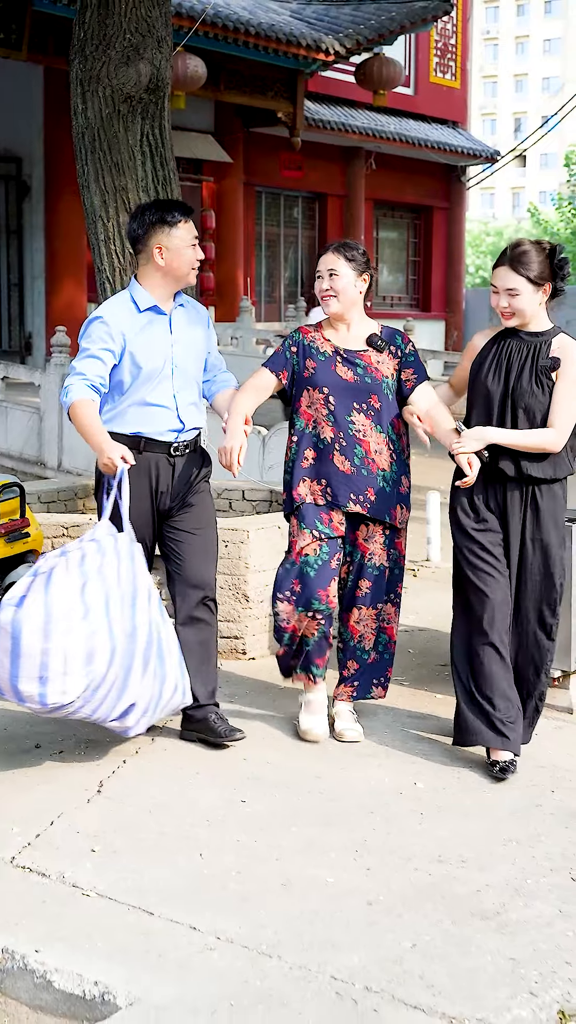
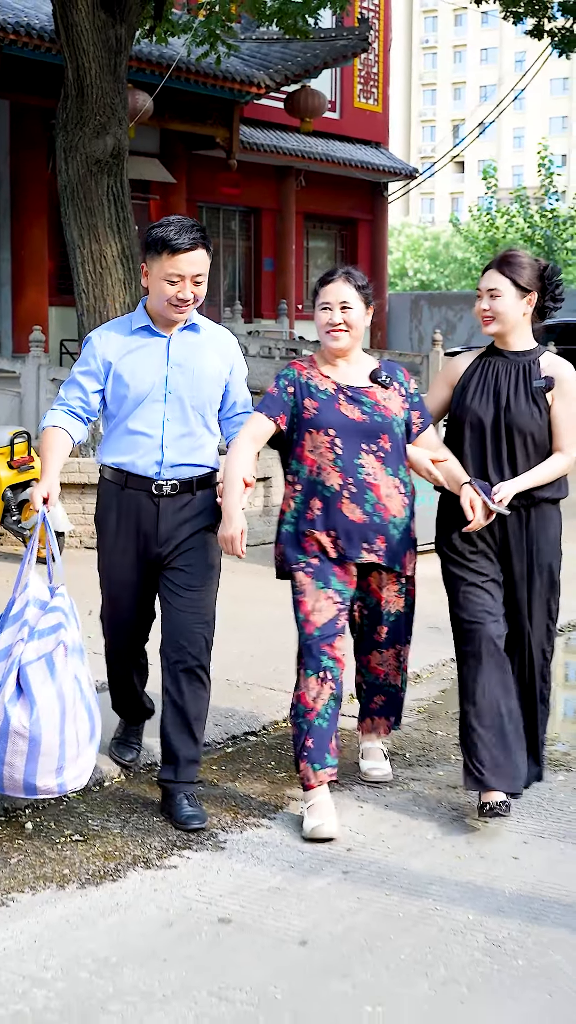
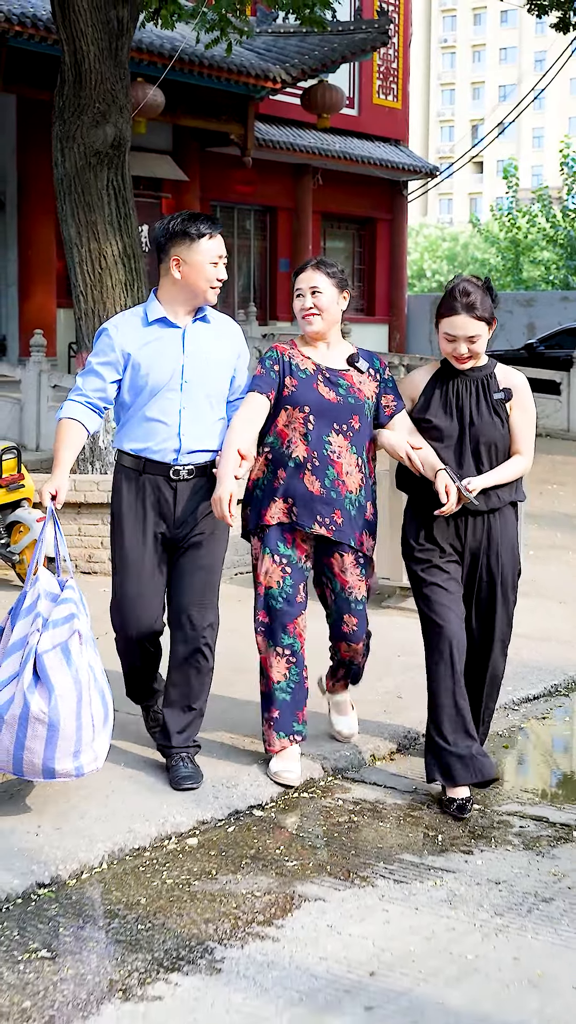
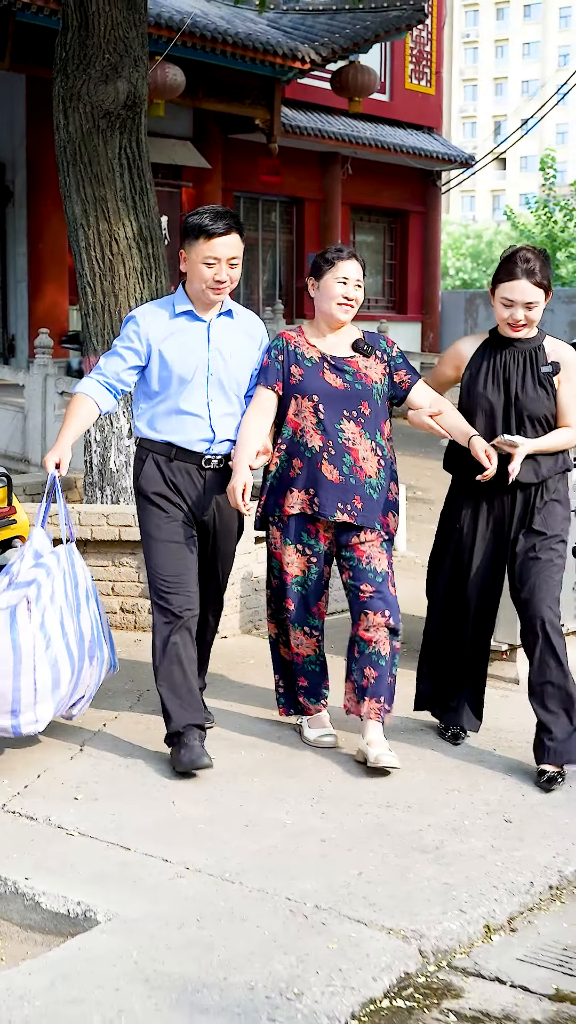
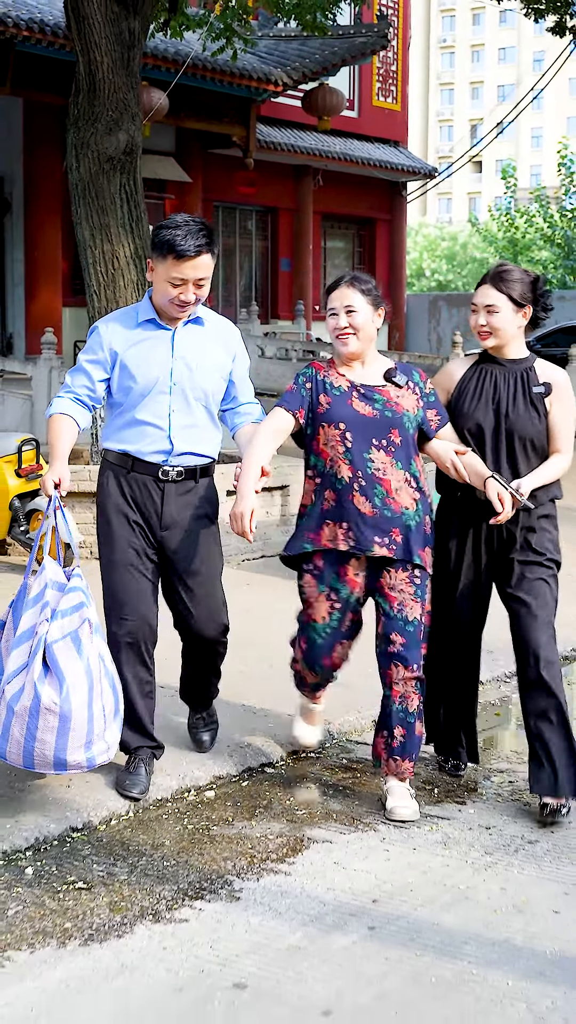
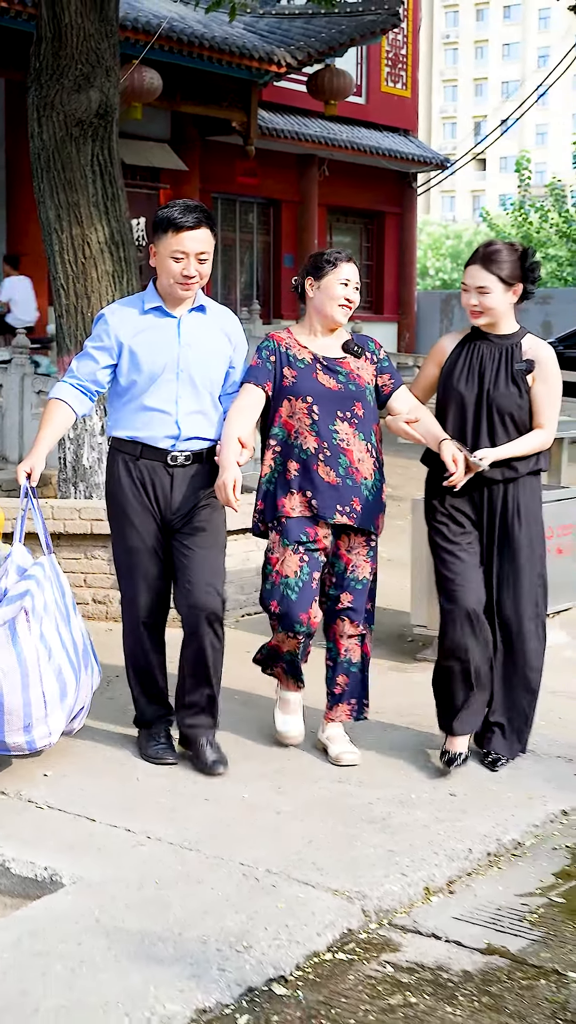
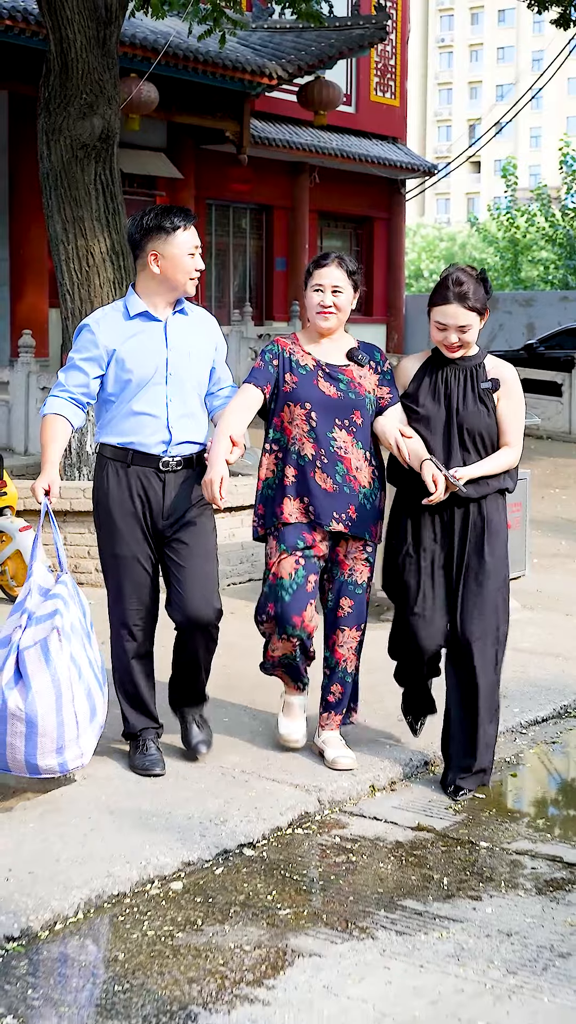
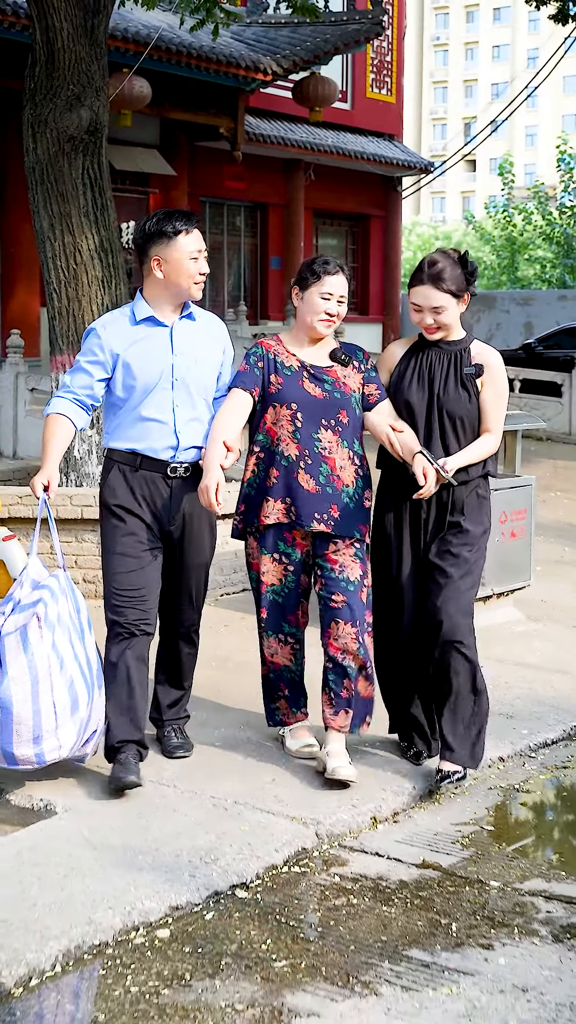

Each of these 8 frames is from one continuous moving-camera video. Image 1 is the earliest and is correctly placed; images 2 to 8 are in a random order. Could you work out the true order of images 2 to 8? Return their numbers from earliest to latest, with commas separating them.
4, 6, 8, 7, 3, 5, 2
